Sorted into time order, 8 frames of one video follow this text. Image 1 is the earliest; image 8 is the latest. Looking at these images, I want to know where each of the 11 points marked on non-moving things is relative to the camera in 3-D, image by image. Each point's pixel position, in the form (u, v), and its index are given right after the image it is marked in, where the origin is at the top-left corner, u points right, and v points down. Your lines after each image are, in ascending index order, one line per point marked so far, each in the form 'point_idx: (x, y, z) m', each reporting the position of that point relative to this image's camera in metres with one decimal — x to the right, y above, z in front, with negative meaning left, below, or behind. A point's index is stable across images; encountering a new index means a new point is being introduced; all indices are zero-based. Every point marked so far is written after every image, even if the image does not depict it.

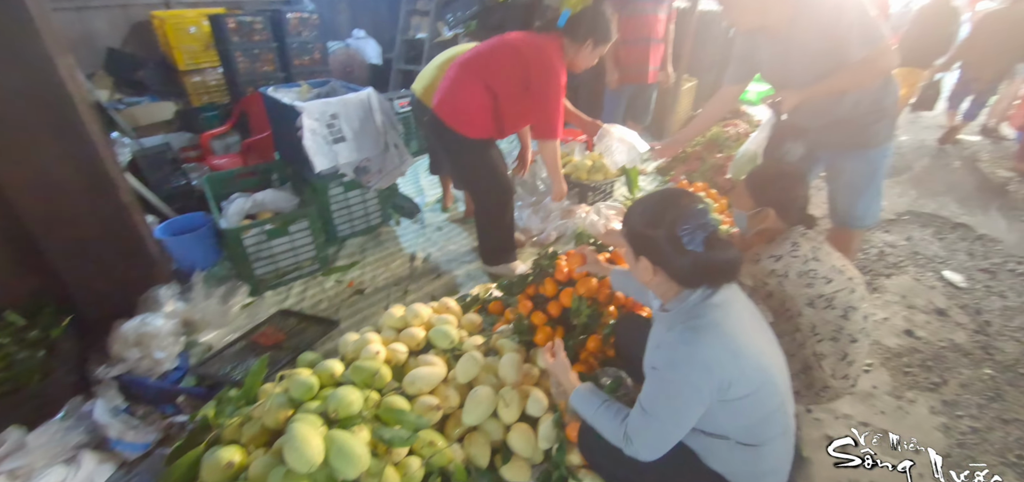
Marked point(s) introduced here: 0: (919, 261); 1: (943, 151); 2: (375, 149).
0: (+2.9, -0.1, +3.0) m
1: (+5.2, +1.1, +5.0) m
2: (-1.0, +0.7, +3.1) m
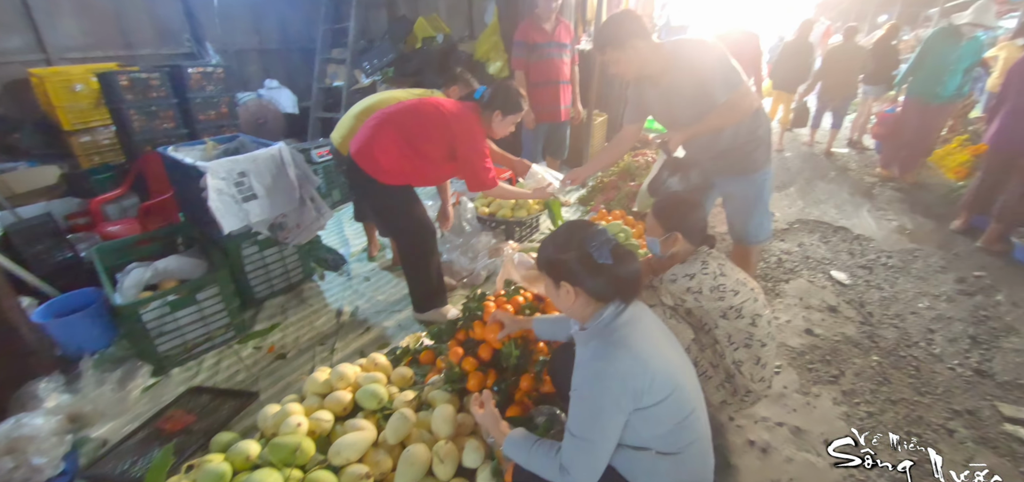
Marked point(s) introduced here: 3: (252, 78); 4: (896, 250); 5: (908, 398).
0: (+2.4, -0.2, +3.4) m
1: (+4.2, +1.1, +5.7) m
2: (-1.6, +0.3, +3.0) m
3: (-3.7, +2.3, +5.9) m
4: (+3.3, -0.1, +3.6) m
5: (+2.2, -0.9, +2.3) m
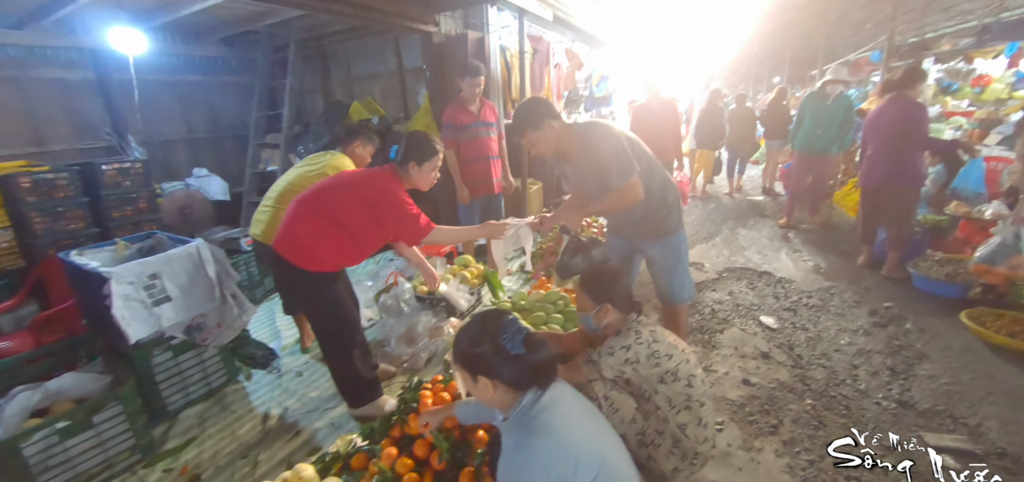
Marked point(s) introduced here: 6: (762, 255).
0: (+1.9, -0.6, +3.5) m
1: (+3.4, +0.4, +6.2) m
2: (-2.0, -0.4, +2.8) m
3: (-4.6, +1.0, +5.8) m
4: (+2.8, -0.4, +3.9) m
5: (+1.9, -1.1, +2.3) m
6: (+2.8, -0.2, +4.6) m
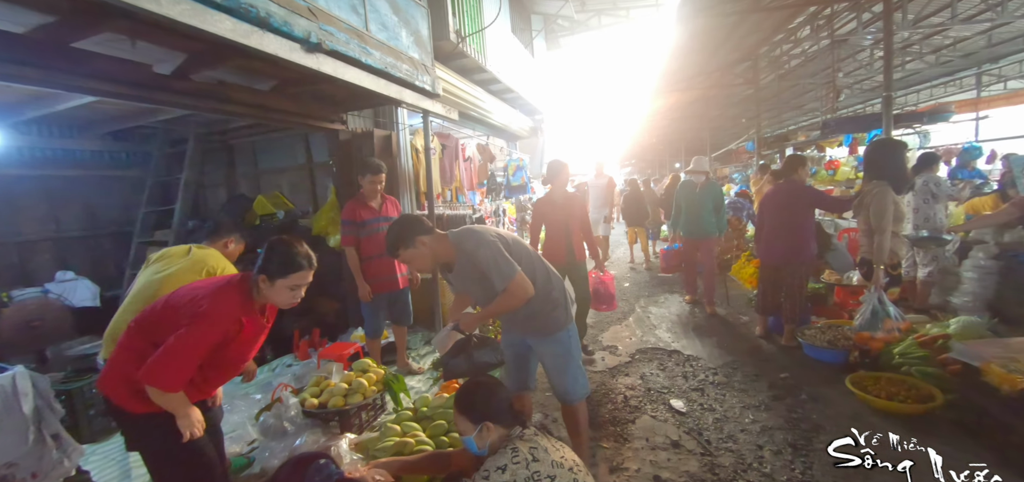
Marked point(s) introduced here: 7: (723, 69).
0: (+1.2, -1.3, +3.5) m
1: (+2.2, -0.7, +6.5) m
2: (-2.7, -1.1, +2.3) m
3: (-5.7, -0.4, +5.0) m
4: (+2.0, -1.2, +4.0) m
5: (+1.3, -1.6, +2.2) m
6: (+1.8, -1.1, +4.8) m
7: (+4.4, +3.7, +8.8) m
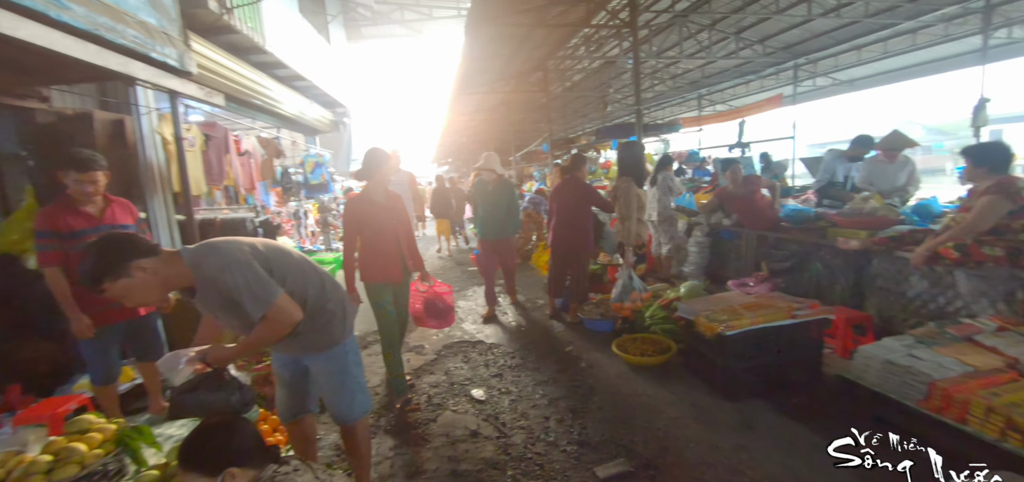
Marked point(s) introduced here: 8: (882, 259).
0: (-0.5, -1.3, +3.6) m
1: (-0.7, -0.7, +6.7) m
2: (-3.6, -1.3, +0.9) m
3: (-7.5, -0.7, +2.3) m
4: (+0.1, -1.1, +4.3) m
5: (+0.1, -1.6, +2.4) m
6: (-0.4, -1.0, +5.0) m
7: (+0.2, +3.8, +9.6) m
8: (+2.8, -0.1, +3.1) m
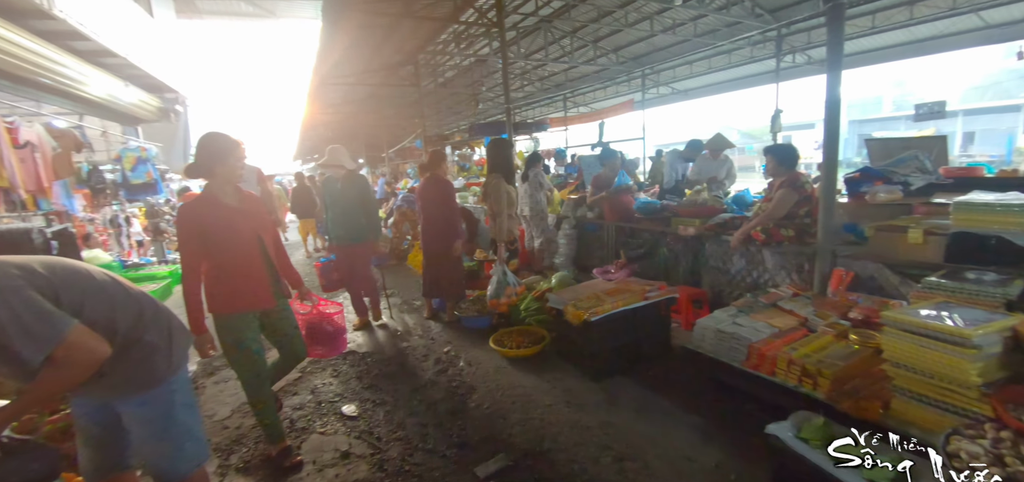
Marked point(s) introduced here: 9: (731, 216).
0: (-1.5, -1.3, +3.2) m
1: (-2.6, -0.7, +6.2) m
2: (-3.7, -1.5, -0.1) m
3: (-7.9, -1.1, +0.2) m
4: (-1.1, -1.1, +4.1) m
5: (-0.6, -1.6, +2.3) m
6: (-1.8, -1.0, +4.6) m
7: (-2.7, +3.8, +9.2) m
8: (+1.7, 0.0, +3.6) m
9: (+1.9, +0.2, +3.6) m
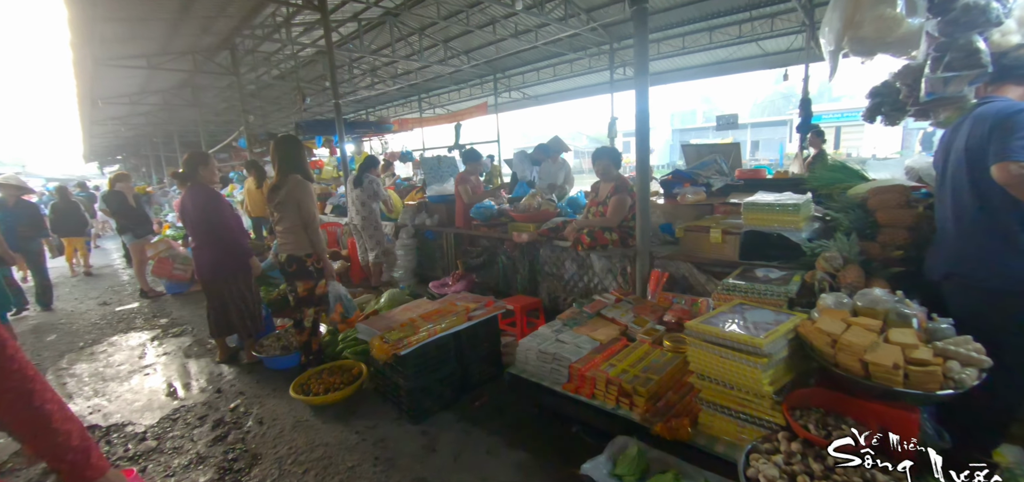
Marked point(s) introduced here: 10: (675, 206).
0: (-2.6, -1.5, +2.2) m
1: (-4.5, -1.0, +4.7) m
2: (-3.8, -1.7, -1.7) m
3: (-7.8, -1.6, -2.6) m
4: (-2.5, -1.3, +3.1) m
5: (-1.5, -1.7, +1.6) m
6: (-3.3, -1.3, +3.4) m
7: (-5.8, +3.5, +7.5) m
8: (+0.3, -0.1, +3.5) m
9: (+0.4, +0.2, +3.5) m
10: (+1.4, +0.3, +3.4) m
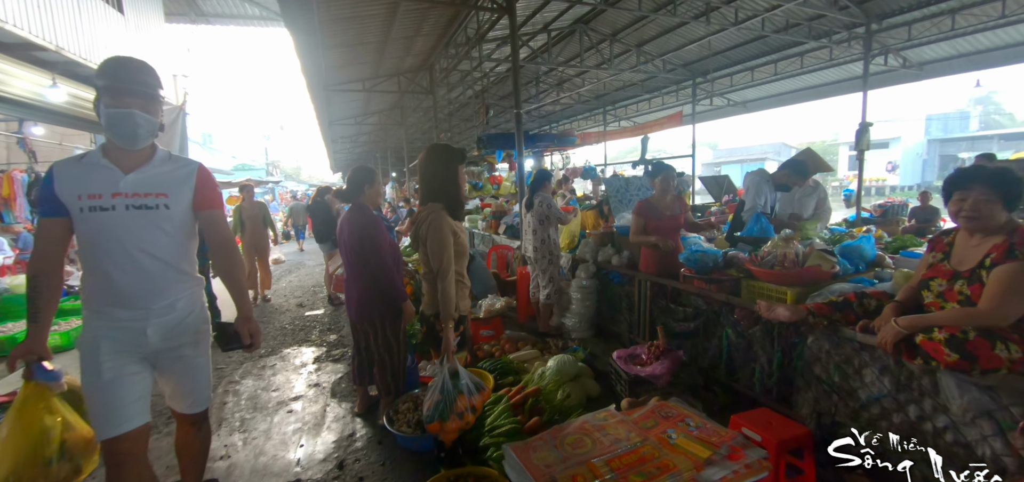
0: (-1.8, -1.6, +1.9) m
1: (-2.5, -1.1, +5.0) m
2: (-4.3, -1.6, -1.2) m
3: (-8.4, -1.0, -0.5) m
4: (-1.3, -1.5, +2.8) m
5: (-1.0, -1.9, +0.9) m
6: (-1.9, -1.4, +3.3) m
7: (-2.2, +3.3, +8.1) m
8: (+1.5, -0.5, +2.0) m
9: (+1.7, -0.2, +2.0) m
10: (+2.5, -0.2, +1.6) m
